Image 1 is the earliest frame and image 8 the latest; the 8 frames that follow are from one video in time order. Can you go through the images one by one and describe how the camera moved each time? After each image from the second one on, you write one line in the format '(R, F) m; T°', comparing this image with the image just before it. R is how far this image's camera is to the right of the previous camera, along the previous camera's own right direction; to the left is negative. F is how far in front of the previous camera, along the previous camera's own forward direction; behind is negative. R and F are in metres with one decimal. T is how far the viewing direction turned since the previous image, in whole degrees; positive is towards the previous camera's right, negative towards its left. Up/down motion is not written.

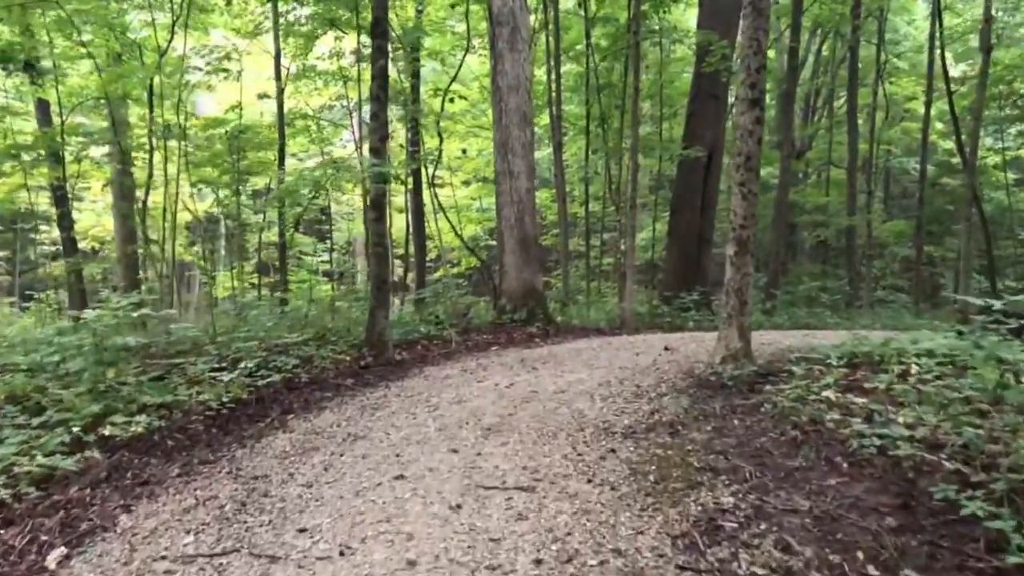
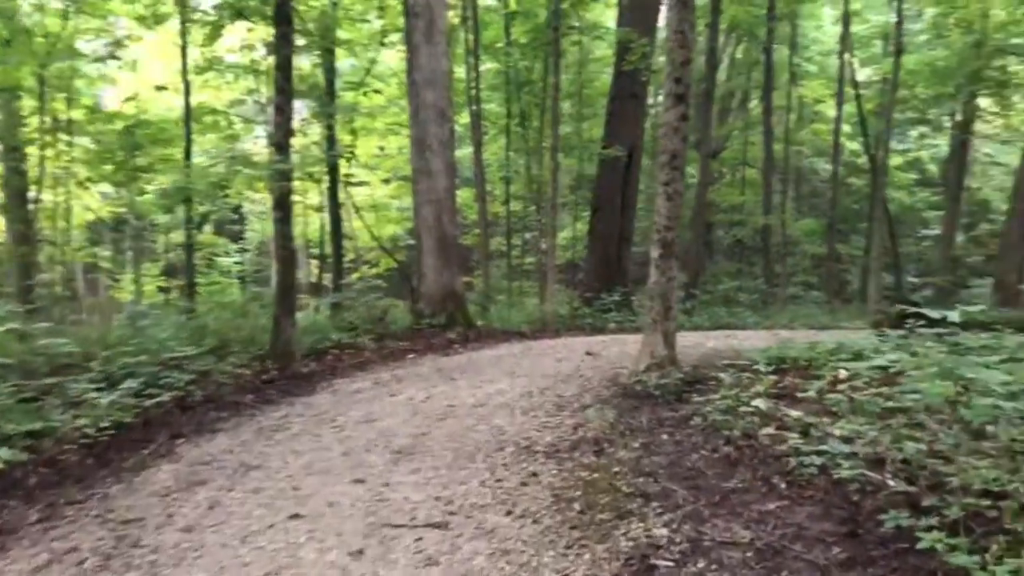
(+0.1, +0.4) m; +5°
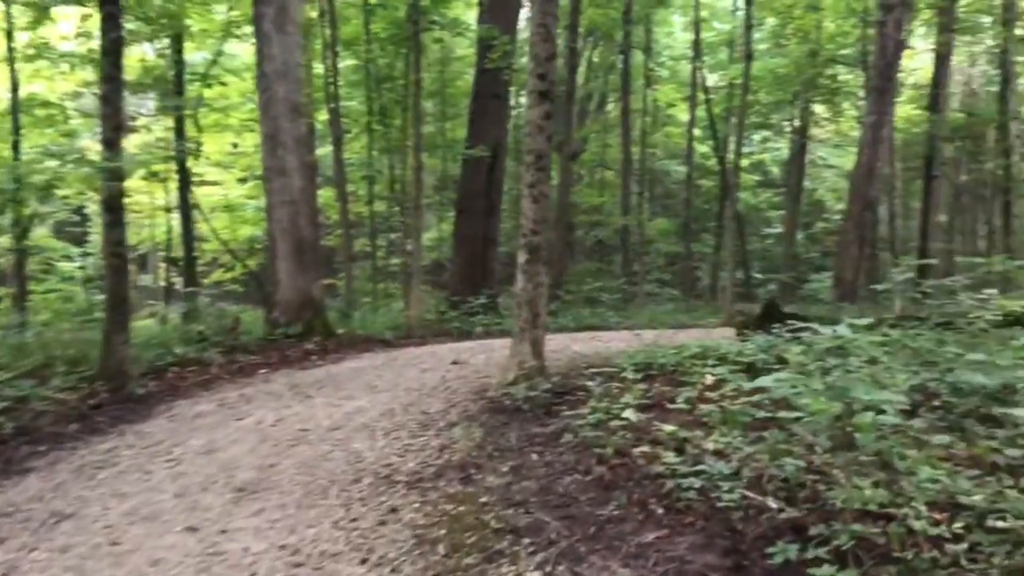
(+0.1, +0.4) m; +9°
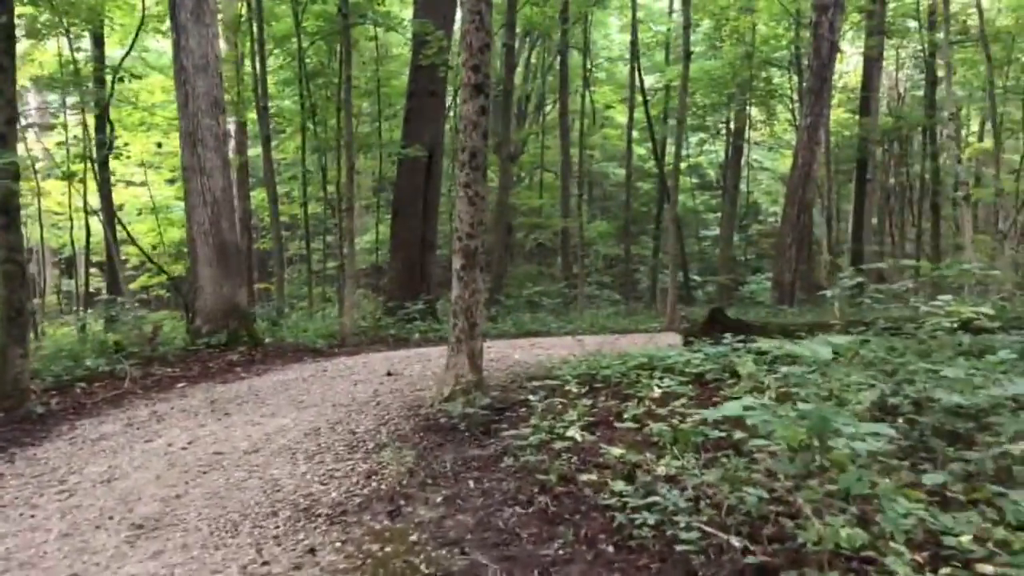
(0.0, +0.4) m; +4°
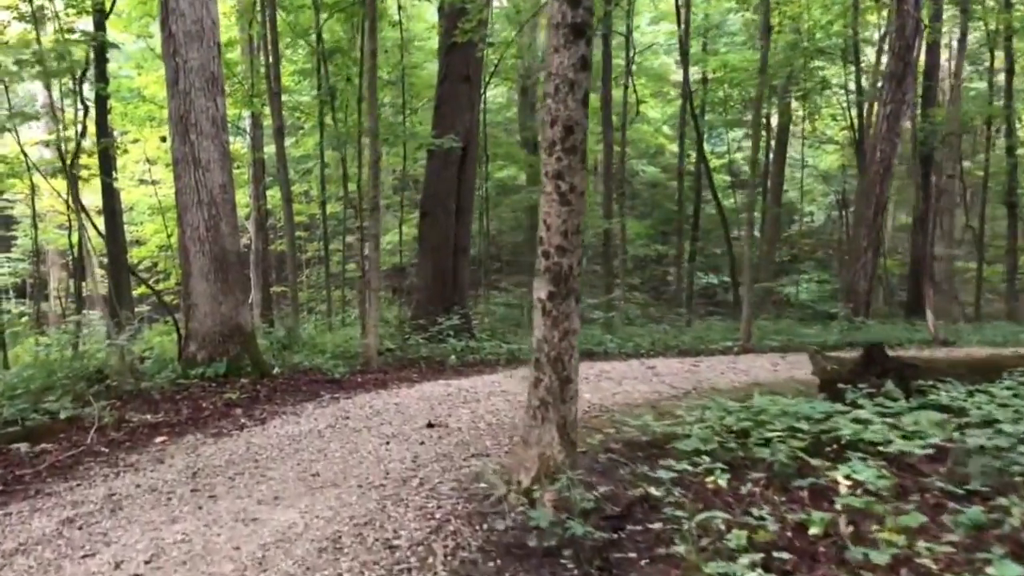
(-0.5, +2.0) m; -1°
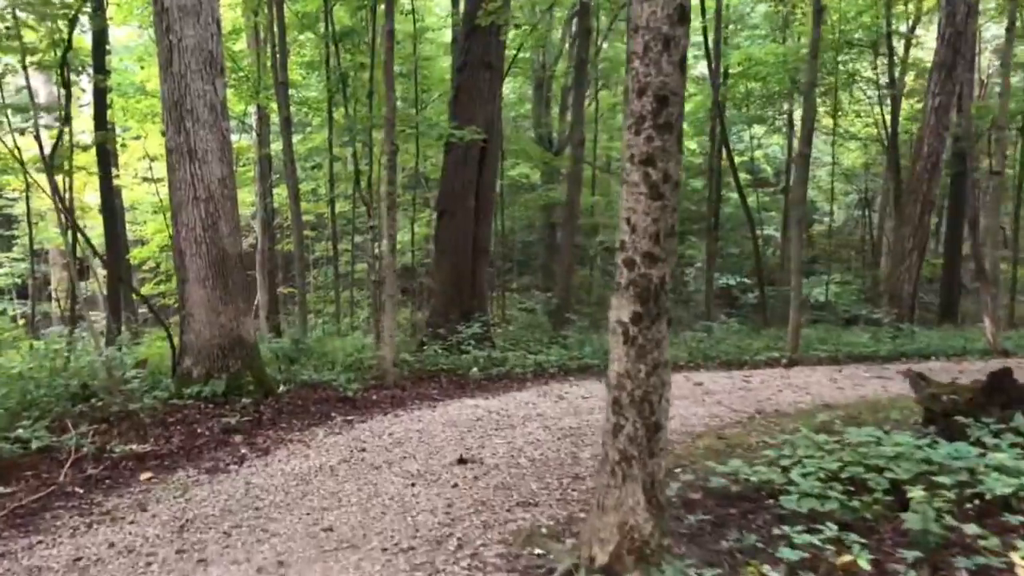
(-0.3, +1.0) m; -1°
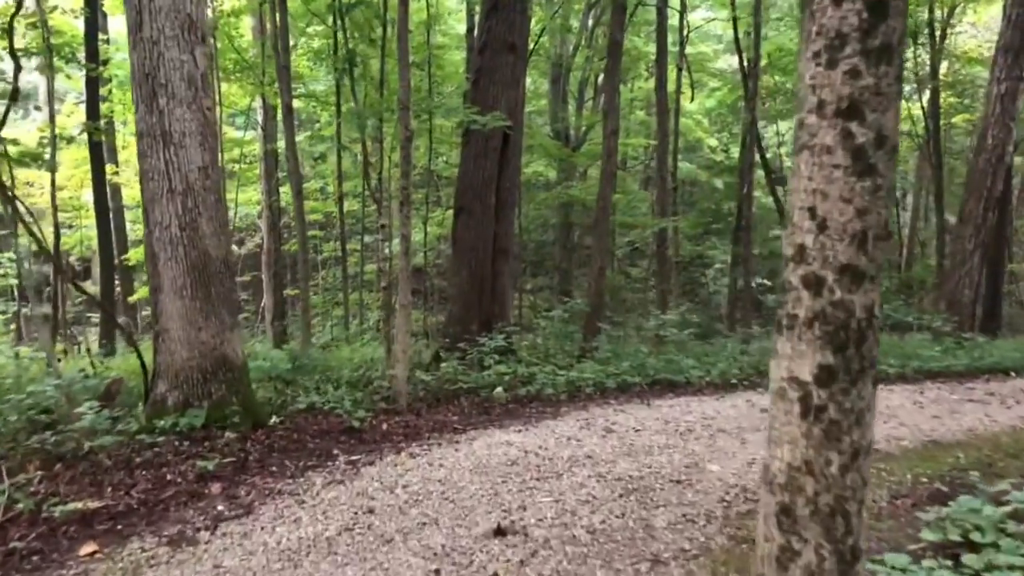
(-0.2, +1.3) m; -1°
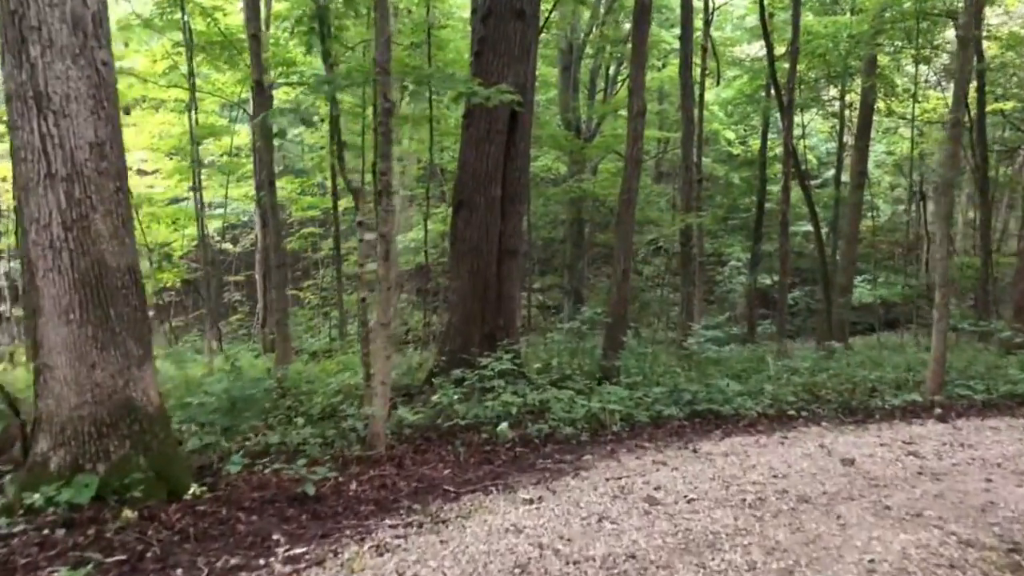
(0.0, +1.7) m; -1°
